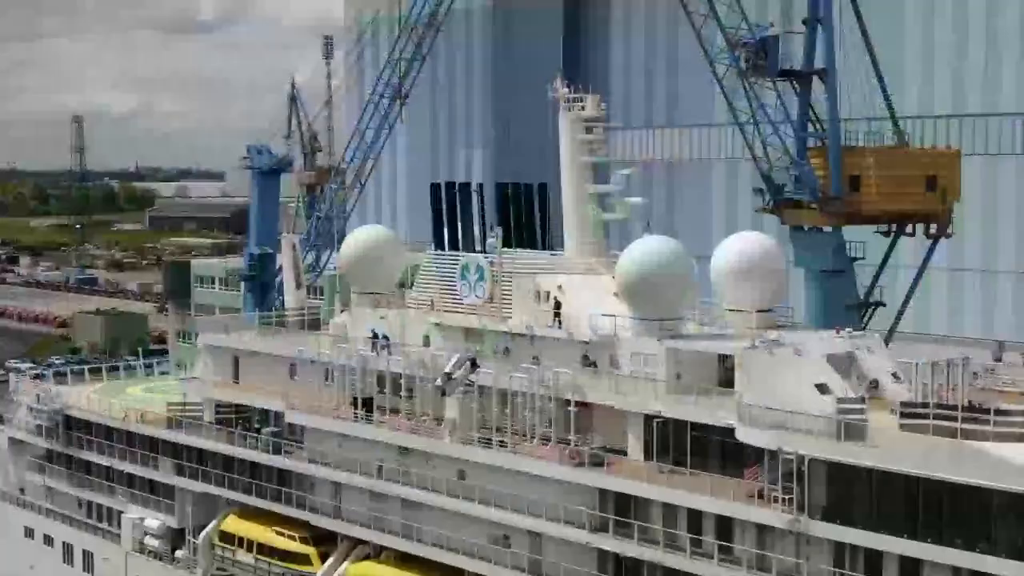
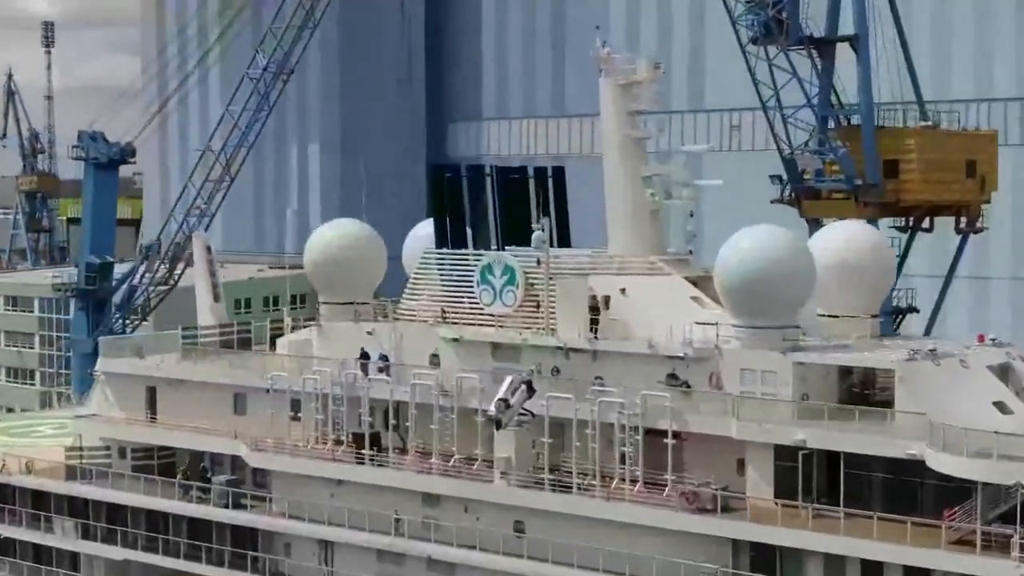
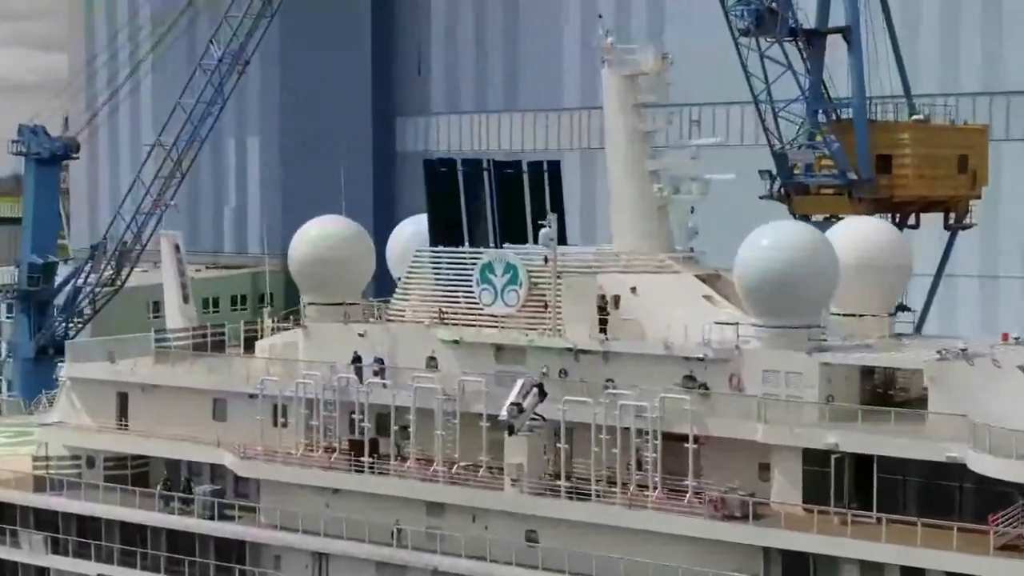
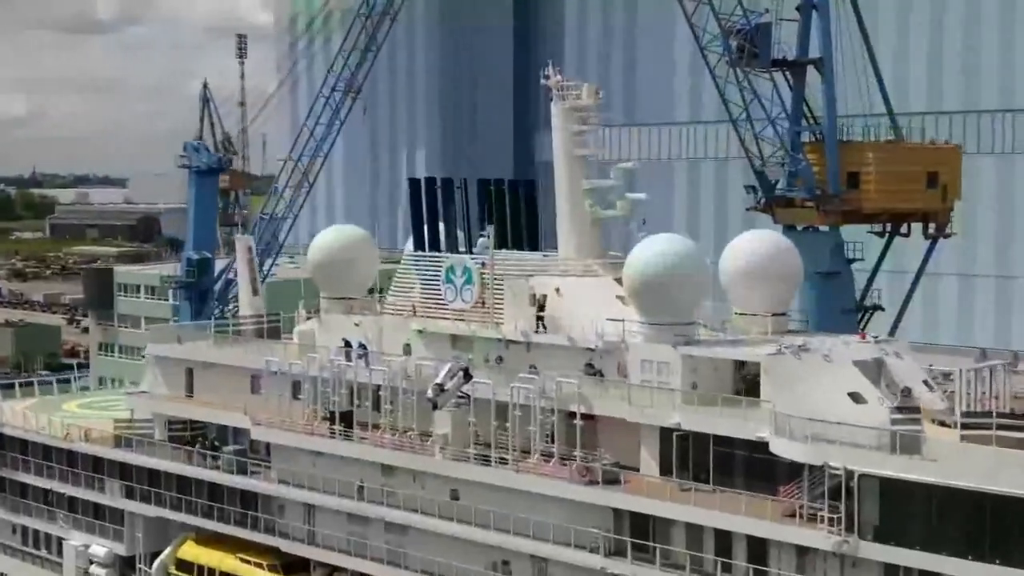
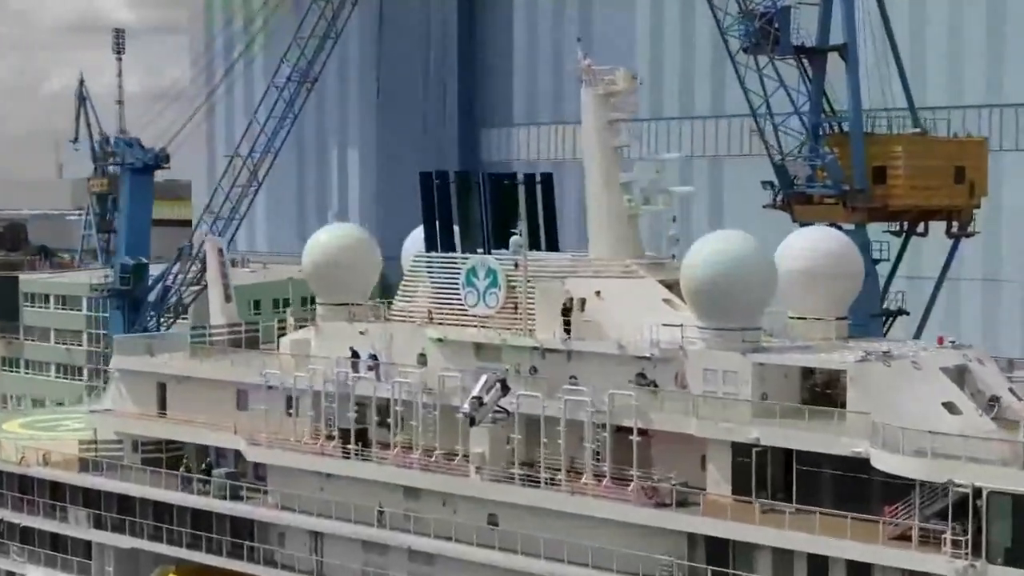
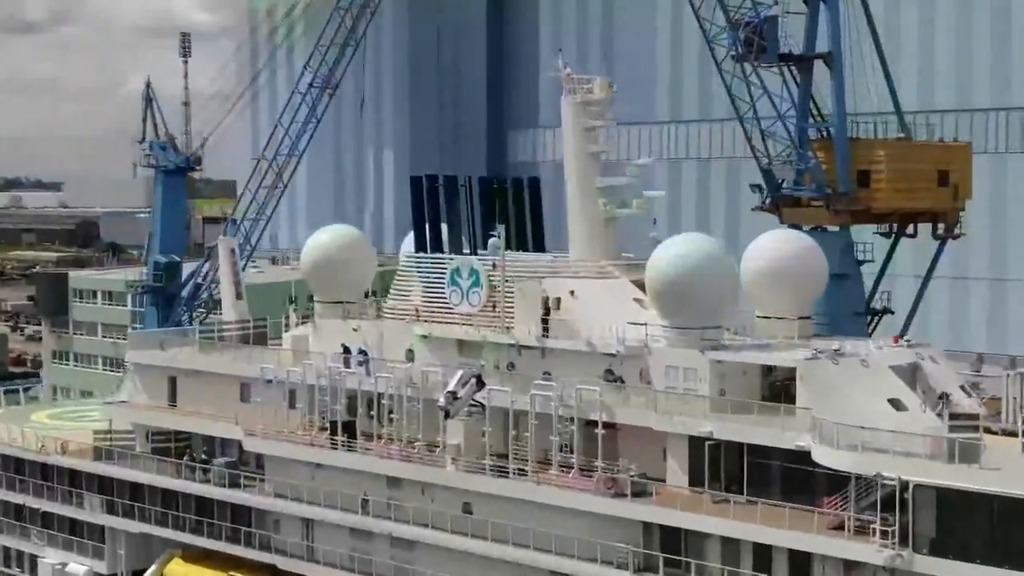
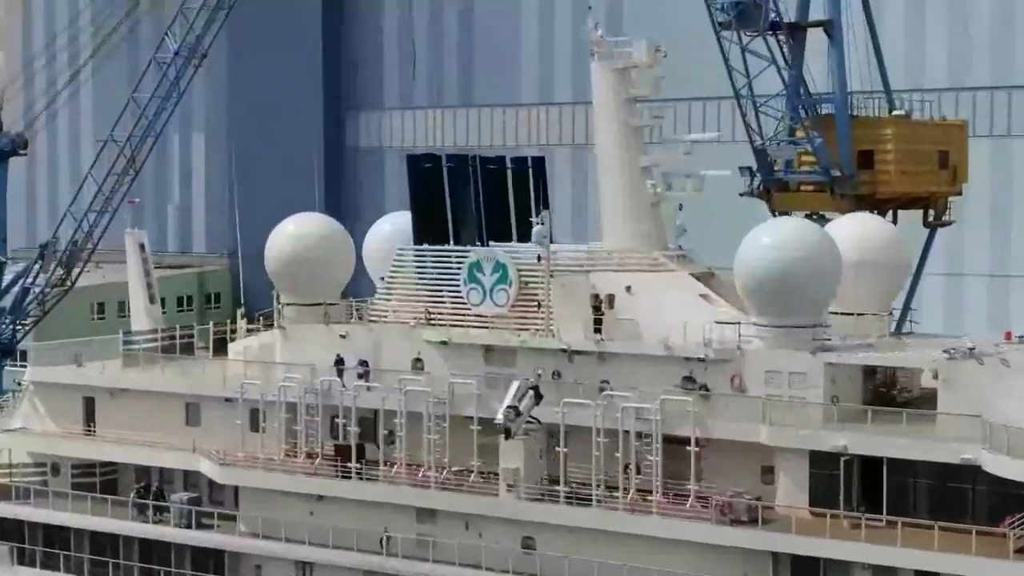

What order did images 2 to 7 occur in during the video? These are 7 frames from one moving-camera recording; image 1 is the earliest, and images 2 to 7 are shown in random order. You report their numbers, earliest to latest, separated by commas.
4, 6, 5, 2, 3, 7
